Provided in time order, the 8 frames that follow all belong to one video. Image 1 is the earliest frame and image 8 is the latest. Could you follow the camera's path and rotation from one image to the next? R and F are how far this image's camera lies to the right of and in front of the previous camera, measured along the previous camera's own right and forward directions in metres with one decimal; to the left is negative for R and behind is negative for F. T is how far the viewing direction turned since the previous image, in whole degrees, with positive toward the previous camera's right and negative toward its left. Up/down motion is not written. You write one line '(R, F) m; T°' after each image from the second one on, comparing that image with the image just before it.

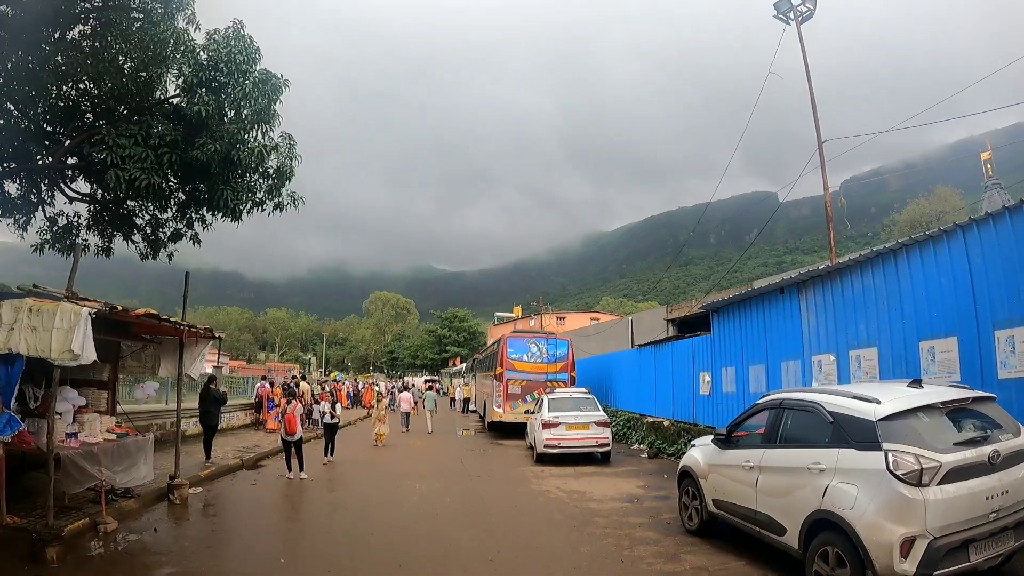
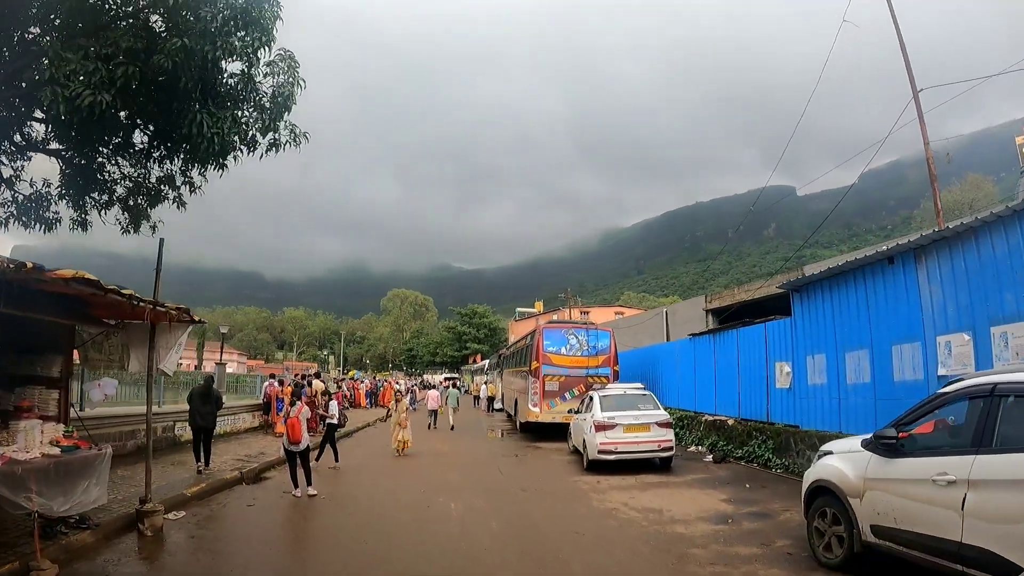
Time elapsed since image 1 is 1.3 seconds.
(-0.5, +2.0) m; -2°
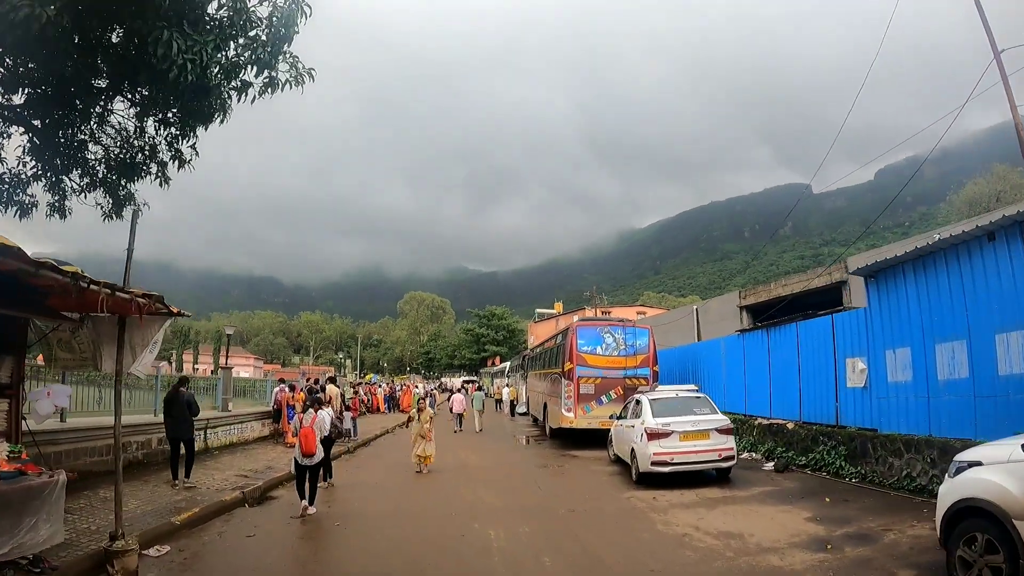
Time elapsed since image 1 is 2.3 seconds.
(-0.4, +1.3) m; -1°
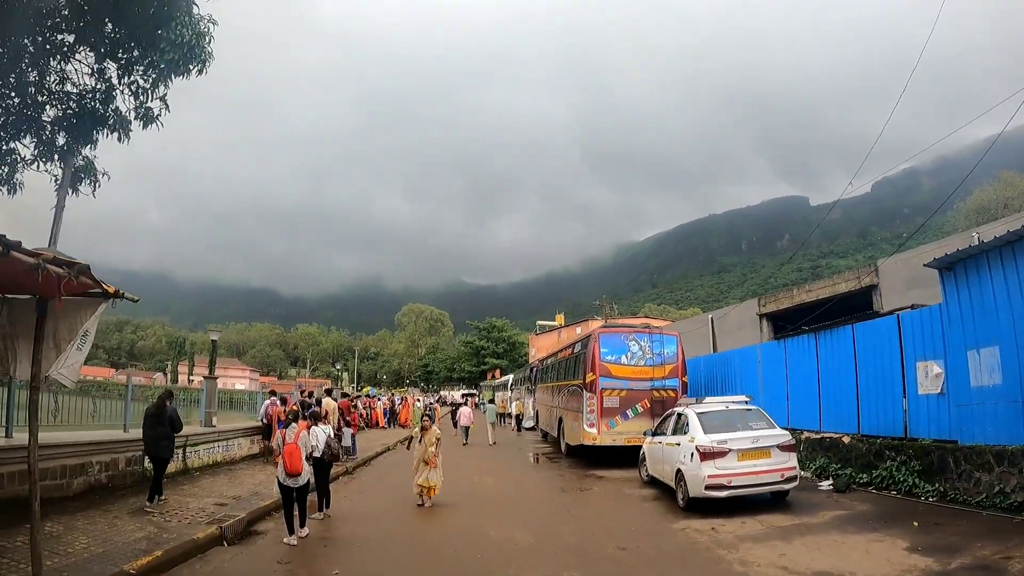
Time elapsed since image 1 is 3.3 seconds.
(-0.5, +1.4) m; 0°
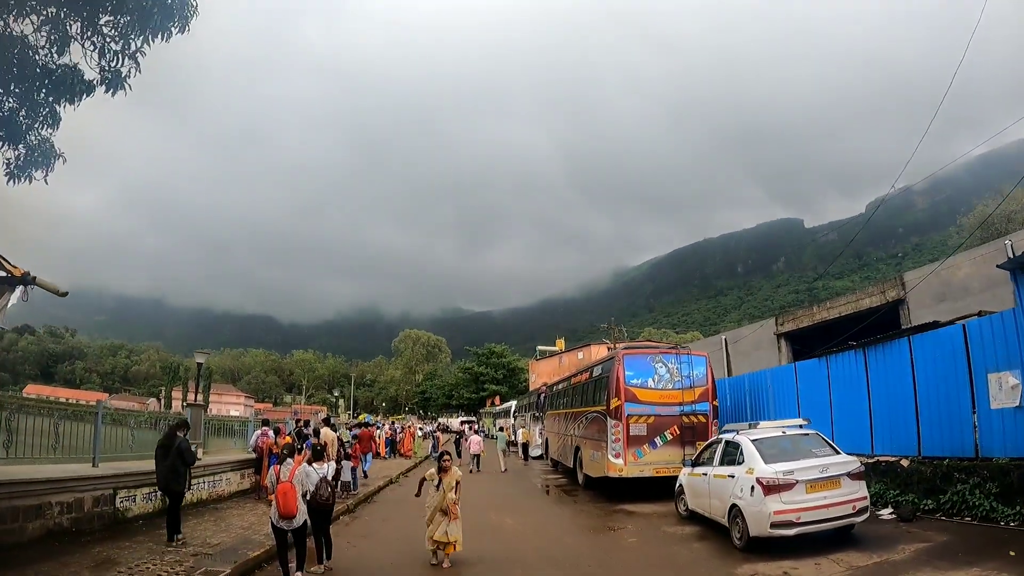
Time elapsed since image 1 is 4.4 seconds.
(-0.4, +1.1) m; 0°
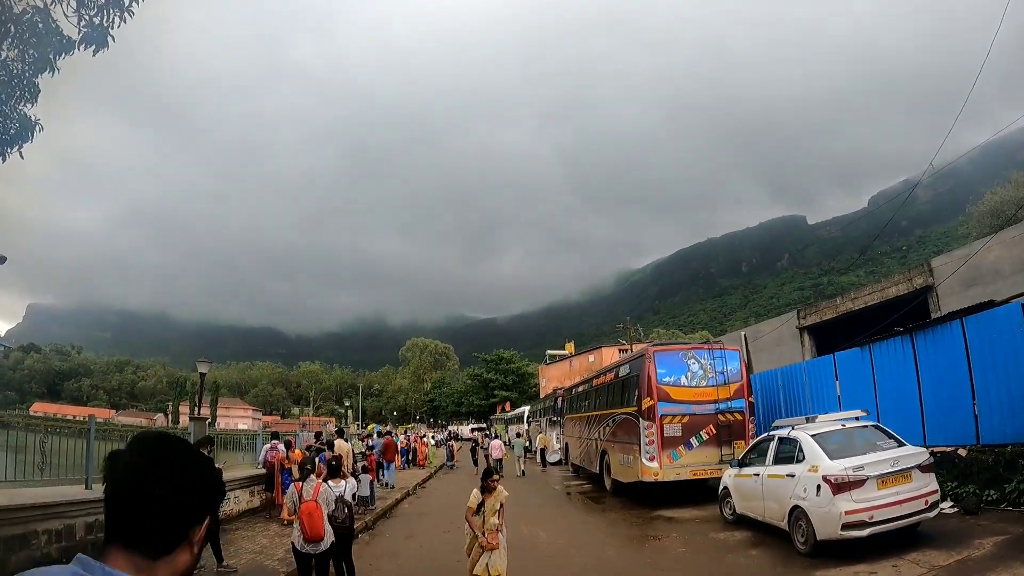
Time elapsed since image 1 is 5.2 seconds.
(-0.3, +0.7) m; 0°
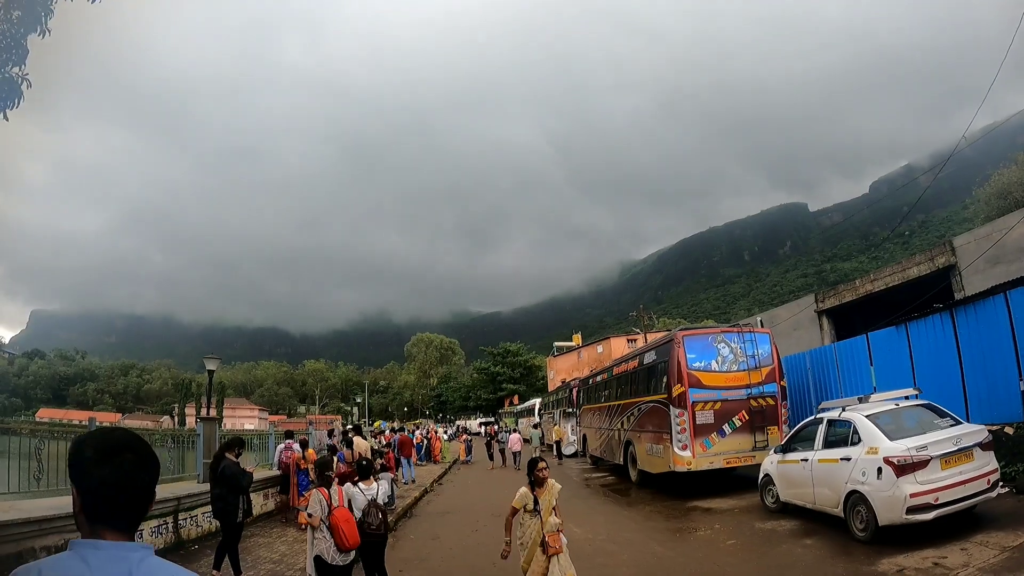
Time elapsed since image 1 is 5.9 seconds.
(-0.4, +0.5) m; 0°
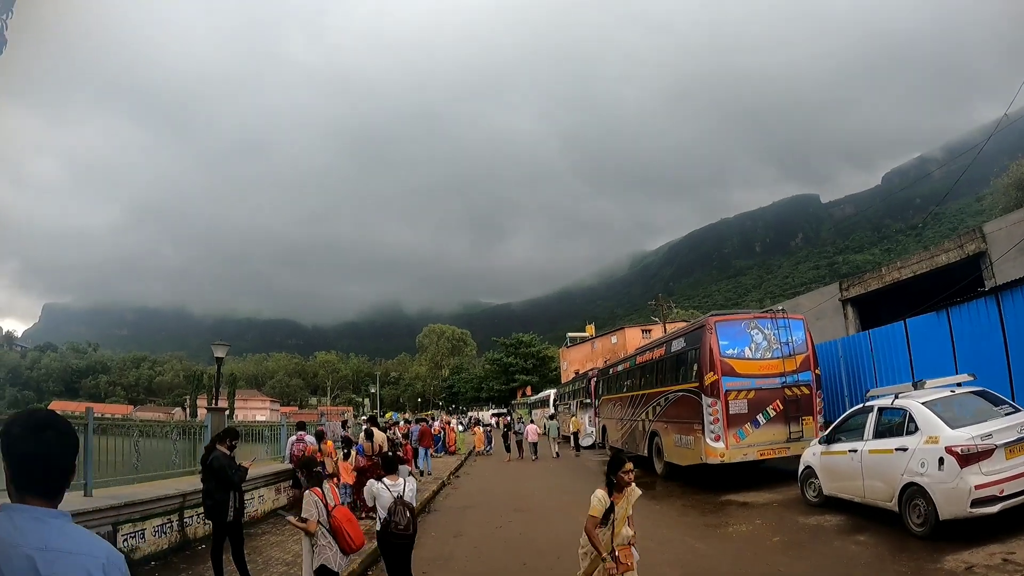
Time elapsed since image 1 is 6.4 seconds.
(-0.3, +0.4) m; -1°
